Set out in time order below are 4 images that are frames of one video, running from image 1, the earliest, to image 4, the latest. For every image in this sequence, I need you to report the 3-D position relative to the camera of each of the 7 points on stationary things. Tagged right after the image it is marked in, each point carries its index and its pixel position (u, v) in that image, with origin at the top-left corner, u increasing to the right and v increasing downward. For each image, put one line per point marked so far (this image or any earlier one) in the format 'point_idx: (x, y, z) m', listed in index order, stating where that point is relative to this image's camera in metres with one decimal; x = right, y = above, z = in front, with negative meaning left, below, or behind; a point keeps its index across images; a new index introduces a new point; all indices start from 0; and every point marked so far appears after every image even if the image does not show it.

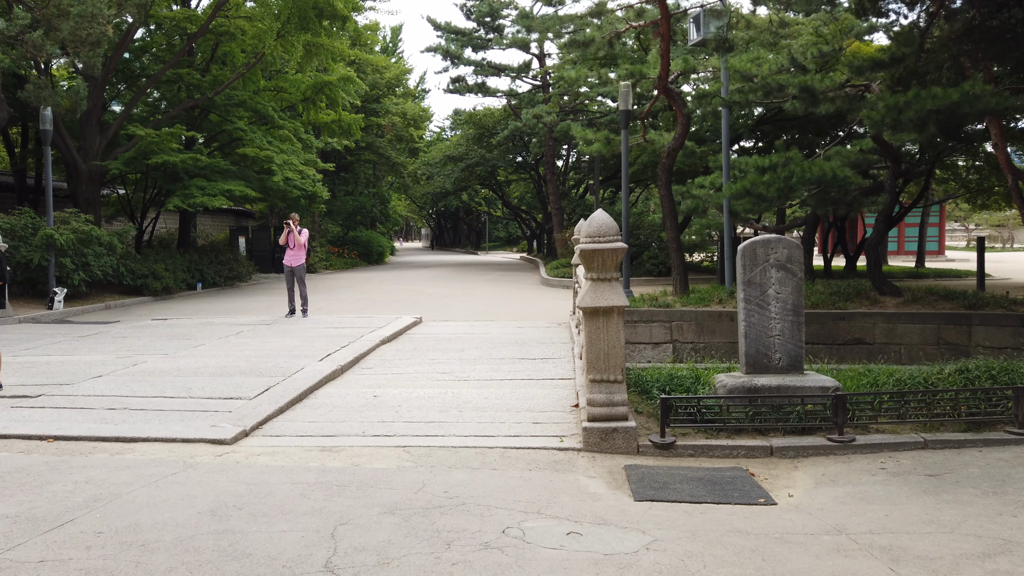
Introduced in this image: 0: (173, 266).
0: (-8.7, +0.6, +19.2) m
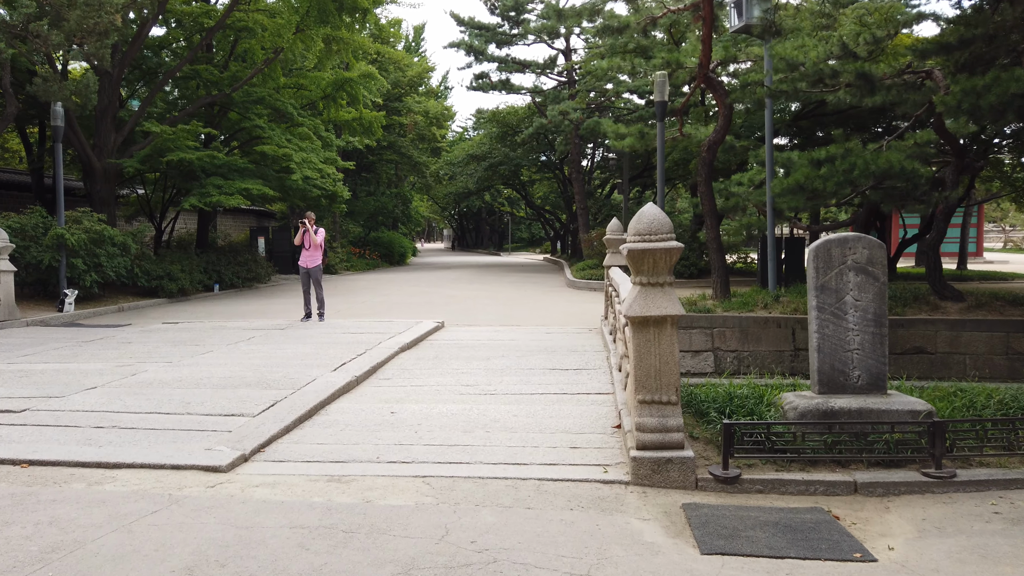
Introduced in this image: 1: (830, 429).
0: (-8.1, +0.5, +18.8) m
1: (+2.0, -0.9, +4.6) m
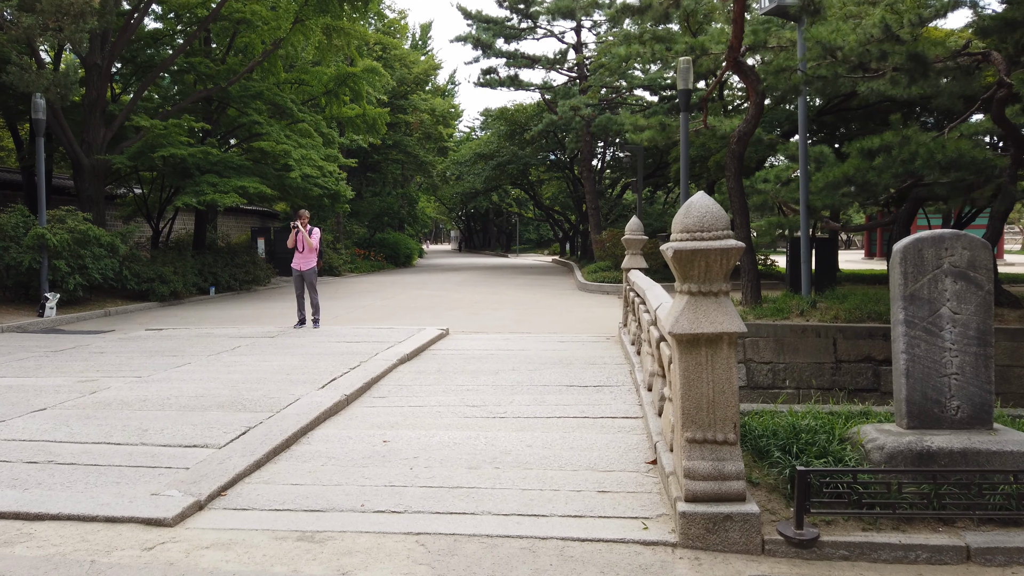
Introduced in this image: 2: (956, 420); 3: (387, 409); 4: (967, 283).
0: (-7.9, +0.5, +17.9) m
1: (+2.0, -0.9, +3.7) m
2: (+2.4, -0.7, +4.0) m
3: (-1.0, -1.0, +6.2) m
4: (+2.4, 0.0, +4.0) m
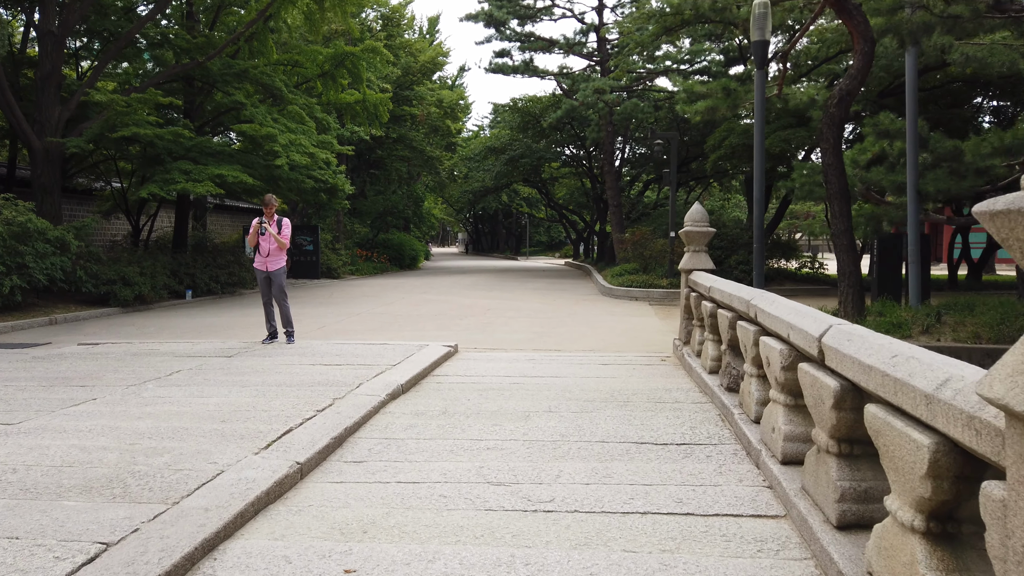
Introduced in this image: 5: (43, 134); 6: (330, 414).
0: (-7.5, +0.4, +15.6) m
1: (+2.3, -1.0, +1.3) m
2: (+2.6, -0.7, +1.6) m
3: (-0.8, -1.0, +3.9) m
4: (+2.7, 0.0, +1.6) m
5: (-9.0, +2.9, +14.4) m
6: (-1.3, -0.9, +5.1) m
